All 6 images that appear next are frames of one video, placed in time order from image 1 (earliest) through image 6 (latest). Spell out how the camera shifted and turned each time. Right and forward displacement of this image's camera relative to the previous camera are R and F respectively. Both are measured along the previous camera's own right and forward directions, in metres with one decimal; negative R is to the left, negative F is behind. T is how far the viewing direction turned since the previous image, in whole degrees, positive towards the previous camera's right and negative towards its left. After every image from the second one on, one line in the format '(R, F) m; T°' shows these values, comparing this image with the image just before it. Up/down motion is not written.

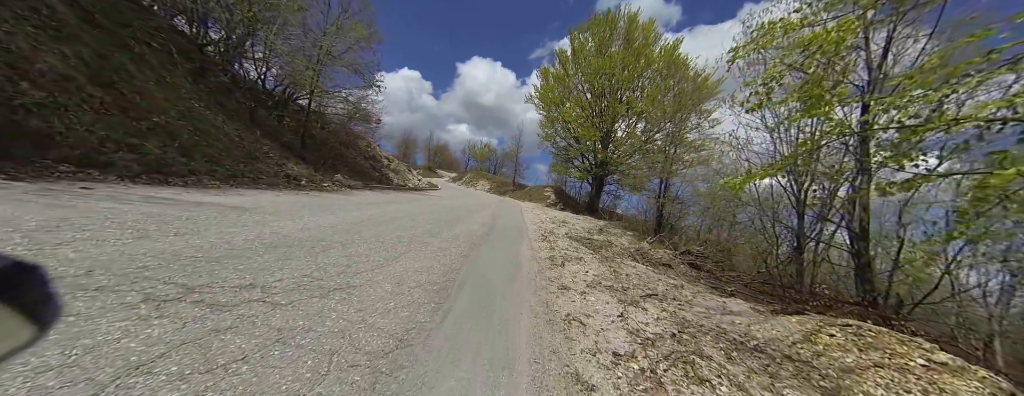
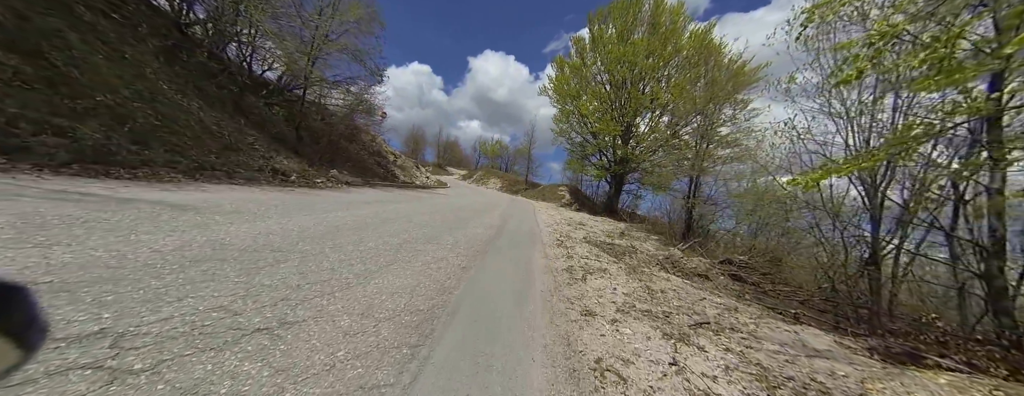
(0.0, +0.9) m; -3°
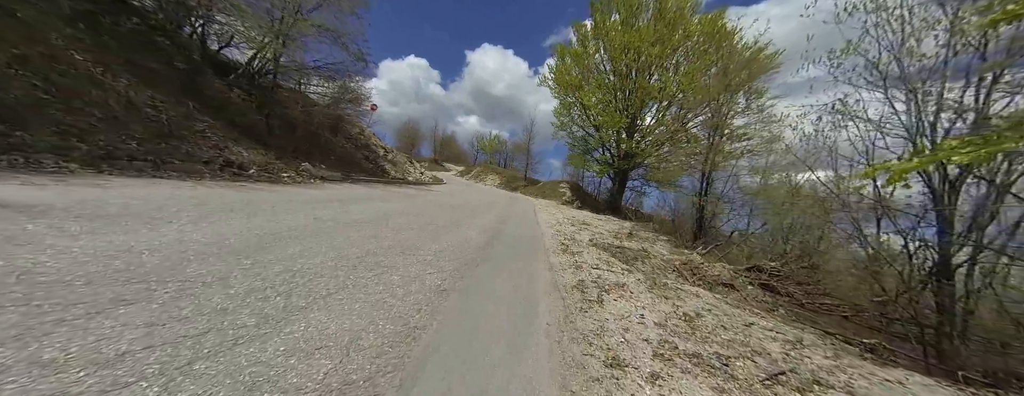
(0.0, +1.0) m; 0°
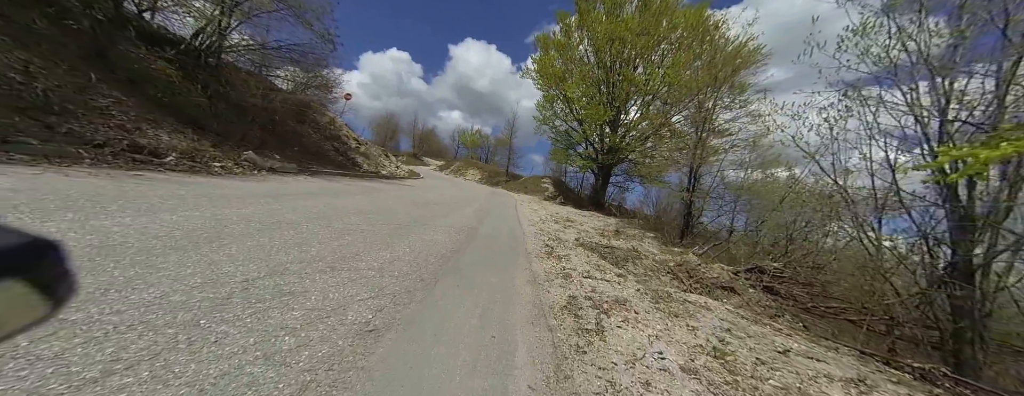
(+0.1, +0.9) m; +3°
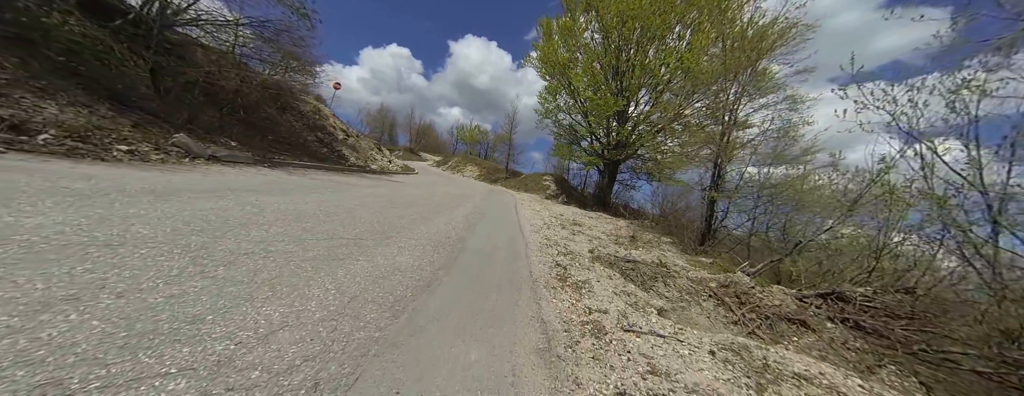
(0.0, +1.6) m; 0°
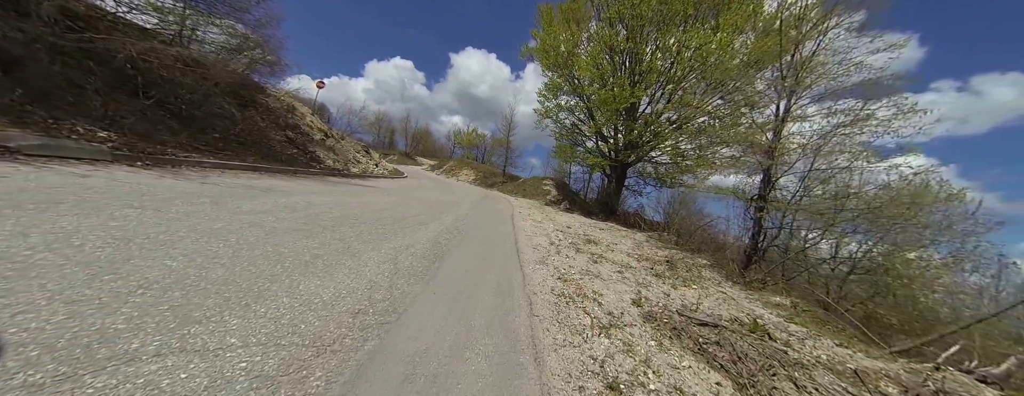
(+0.1, +2.8) m; 0°
